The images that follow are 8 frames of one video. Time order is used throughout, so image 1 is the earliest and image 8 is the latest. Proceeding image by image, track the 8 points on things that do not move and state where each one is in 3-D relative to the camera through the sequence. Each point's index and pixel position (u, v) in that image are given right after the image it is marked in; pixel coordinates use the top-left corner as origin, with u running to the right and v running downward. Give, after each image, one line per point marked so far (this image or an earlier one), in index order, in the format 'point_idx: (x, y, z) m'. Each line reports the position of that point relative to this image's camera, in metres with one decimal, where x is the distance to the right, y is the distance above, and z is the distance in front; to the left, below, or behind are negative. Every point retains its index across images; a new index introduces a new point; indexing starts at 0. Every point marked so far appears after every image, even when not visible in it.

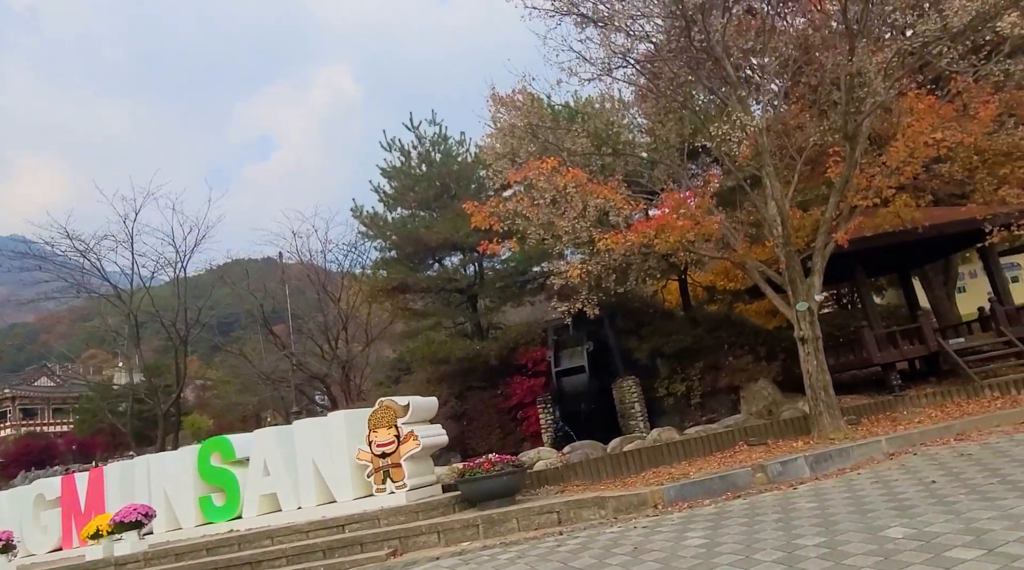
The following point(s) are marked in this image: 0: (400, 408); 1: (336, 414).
0: (-1.7, -1.8, +11.4) m
1: (-2.7, -2.0, +11.7) m
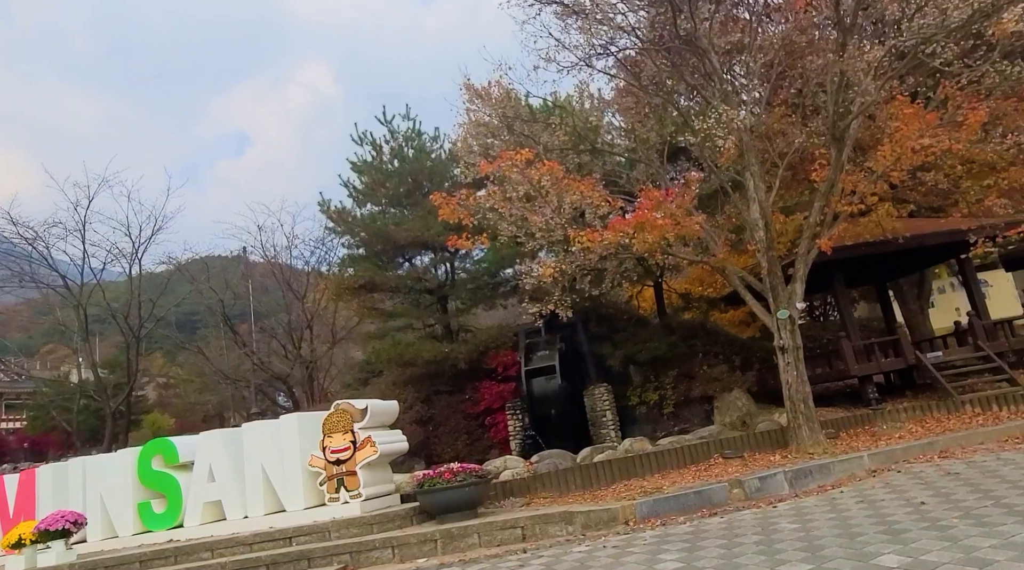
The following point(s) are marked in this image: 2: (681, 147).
0: (-2.2, -1.8, +10.7) m
1: (-3.2, -1.9, +11.0) m
2: (+3.4, +2.8, +15.4) m
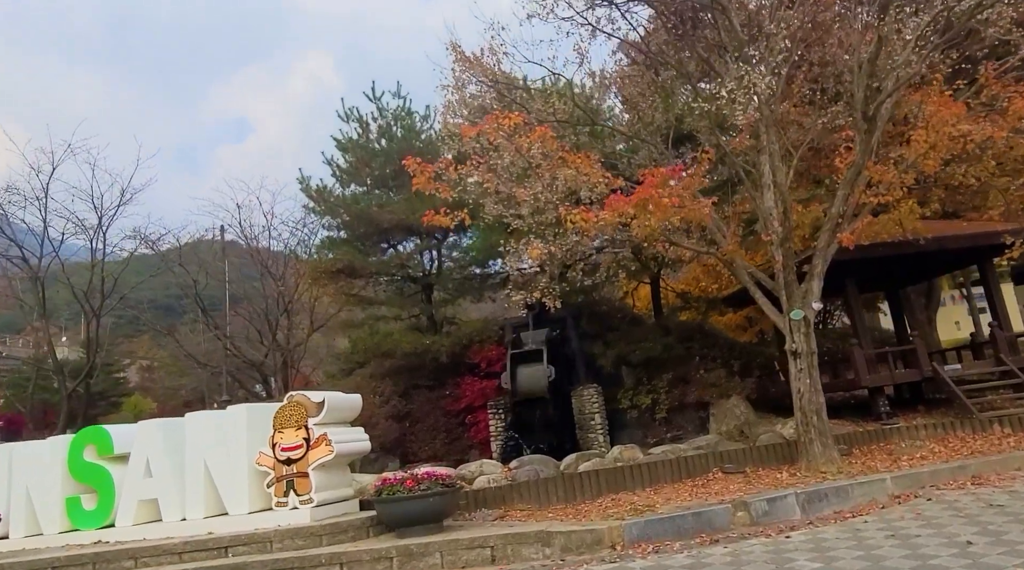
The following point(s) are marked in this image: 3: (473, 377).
0: (-2.5, -1.5, +9.5) m
1: (-3.5, -1.6, +9.7) m
2: (+3.3, +2.8, +14.2) m
3: (-1.0, -2.3, +19.6) m
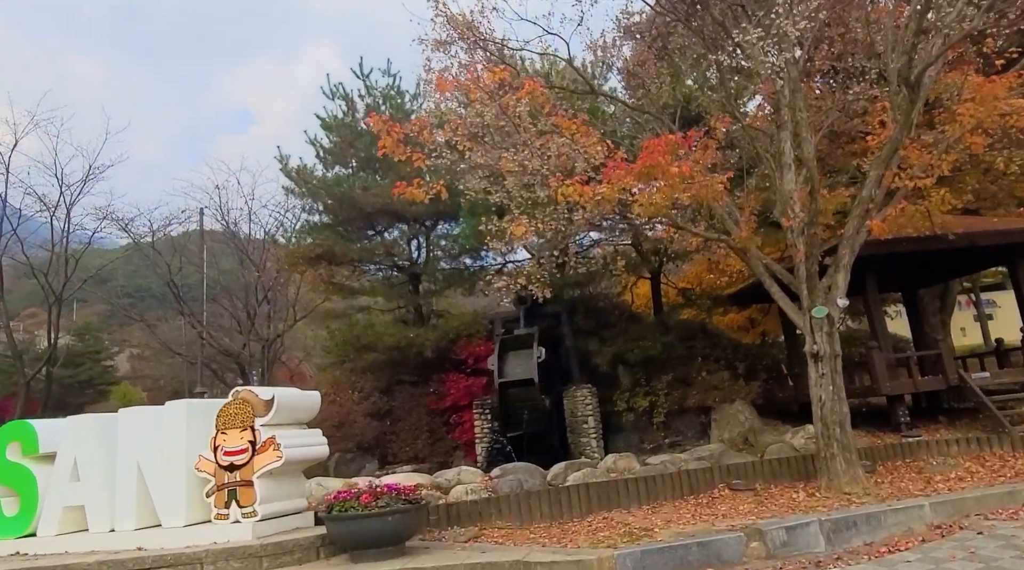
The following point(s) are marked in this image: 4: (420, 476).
0: (-2.7, -1.3, +8.2) m
1: (-3.7, -1.3, +8.4) m
2: (+3.1, +3.0, +12.9) m
3: (-1.3, -2.1, +18.4) m
4: (-1.3, -2.8, +11.2) m
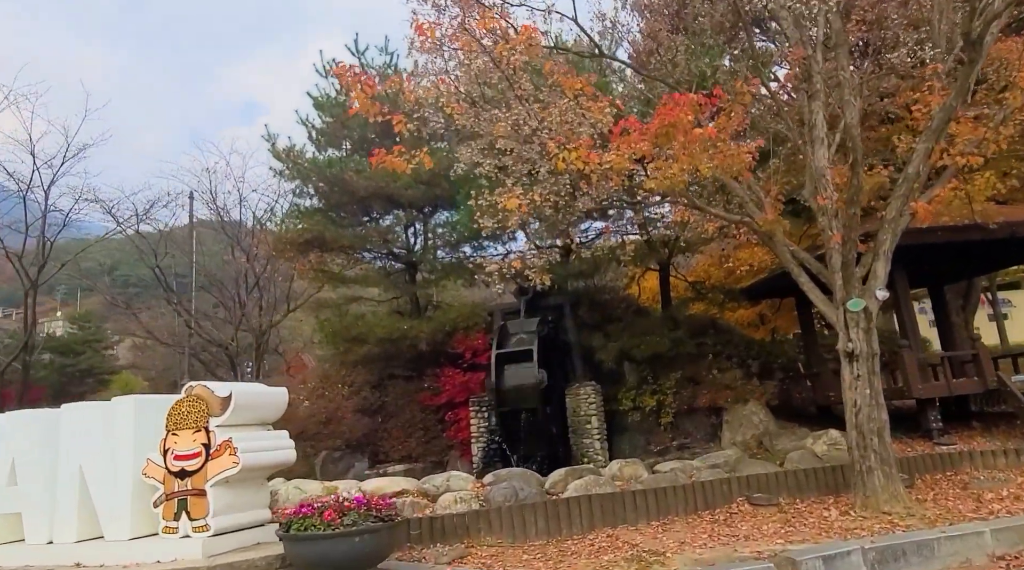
0: (-2.8, -1.1, +7.2) m
1: (-3.8, -1.1, +7.4) m
2: (+3.1, +3.1, +11.8) m
3: (-1.3, -1.9, +17.4) m
4: (-1.4, -2.6, +10.2) m
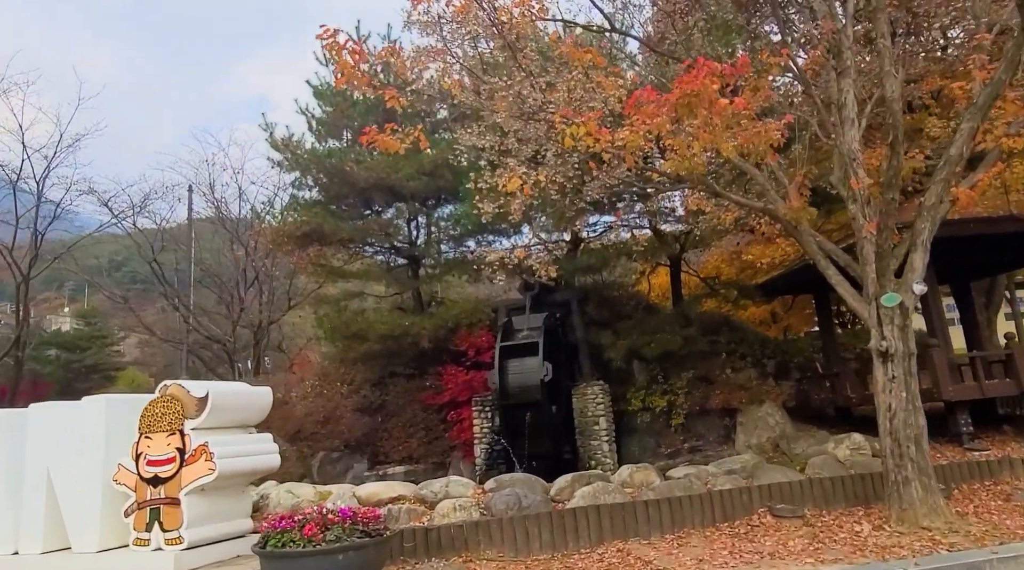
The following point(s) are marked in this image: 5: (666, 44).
0: (-2.7, -1.0, +6.6) m
1: (-3.7, -1.0, +6.8) m
2: (+3.2, +3.2, +11.2) m
3: (-1.2, -1.8, +16.8) m
4: (-1.4, -2.5, +9.6) m
5: (+2.1, +3.3, +10.5) m
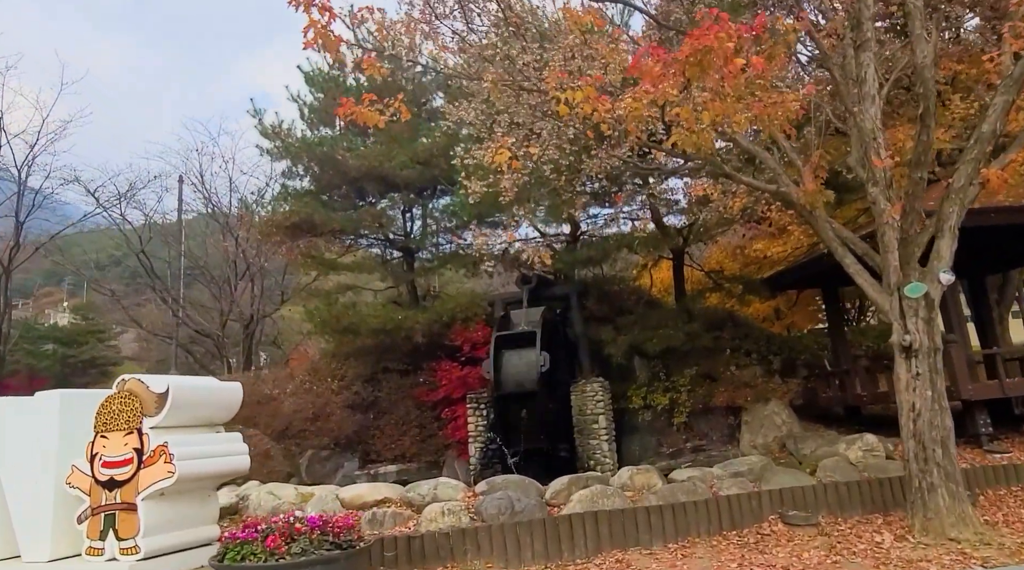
0: (-2.8, -0.9, +6.0) m
1: (-3.8, -0.9, +6.3) m
2: (+3.1, +3.3, +10.6) m
3: (-1.3, -1.6, +16.2) m
4: (-1.5, -2.4, +9.1) m
5: (+2.0, +3.4, +9.9) m
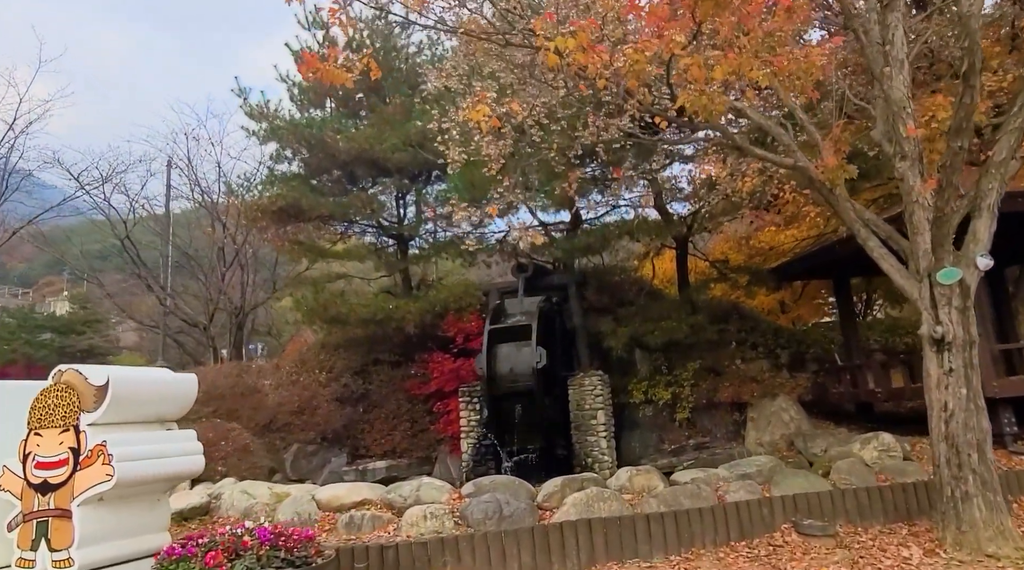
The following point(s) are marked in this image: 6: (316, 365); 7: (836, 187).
0: (-2.9, -0.7, +5.4) m
1: (-3.9, -0.8, +5.6) m
2: (+3.1, +3.4, +9.8) m
3: (-1.3, -1.4, +15.5) m
4: (-1.6, -2.2, +8.4) m
5: (+1.9, +3.5, +9.2) m
6: (-4.0, -1.6, +15.6) m
7: (+2.8, +0.9, +6.7) m
